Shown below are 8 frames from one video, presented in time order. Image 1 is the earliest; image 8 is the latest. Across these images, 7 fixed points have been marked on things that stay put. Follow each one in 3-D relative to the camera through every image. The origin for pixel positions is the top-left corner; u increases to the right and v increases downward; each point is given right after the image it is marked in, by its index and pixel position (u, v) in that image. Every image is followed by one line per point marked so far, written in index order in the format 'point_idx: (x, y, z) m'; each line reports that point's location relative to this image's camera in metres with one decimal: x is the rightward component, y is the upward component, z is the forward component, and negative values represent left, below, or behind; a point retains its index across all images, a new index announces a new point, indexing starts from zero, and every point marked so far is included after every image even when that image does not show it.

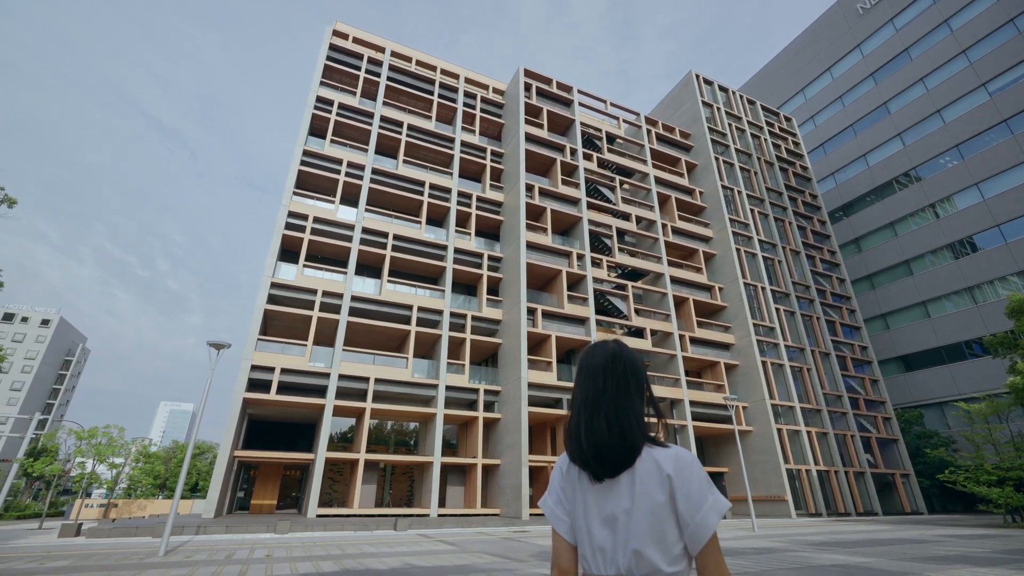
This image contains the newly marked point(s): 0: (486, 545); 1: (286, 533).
0: (-0.8, -7.3, +13.4) m
1: (-7.7, -8.3, +16.0) m
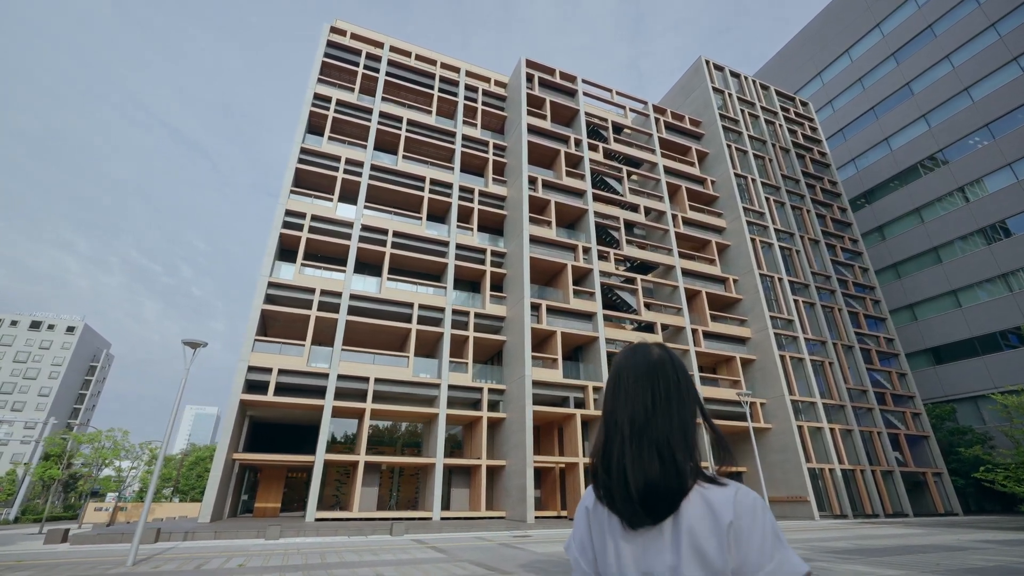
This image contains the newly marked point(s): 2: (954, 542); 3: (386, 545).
0: (-1.0, -7.1, +12.6) m
1: (-7.7, -8.2, +15.5) m
2: (+14.2, -8.2, +15.2) m
3: (-3.7, -7.7, +14.1) m
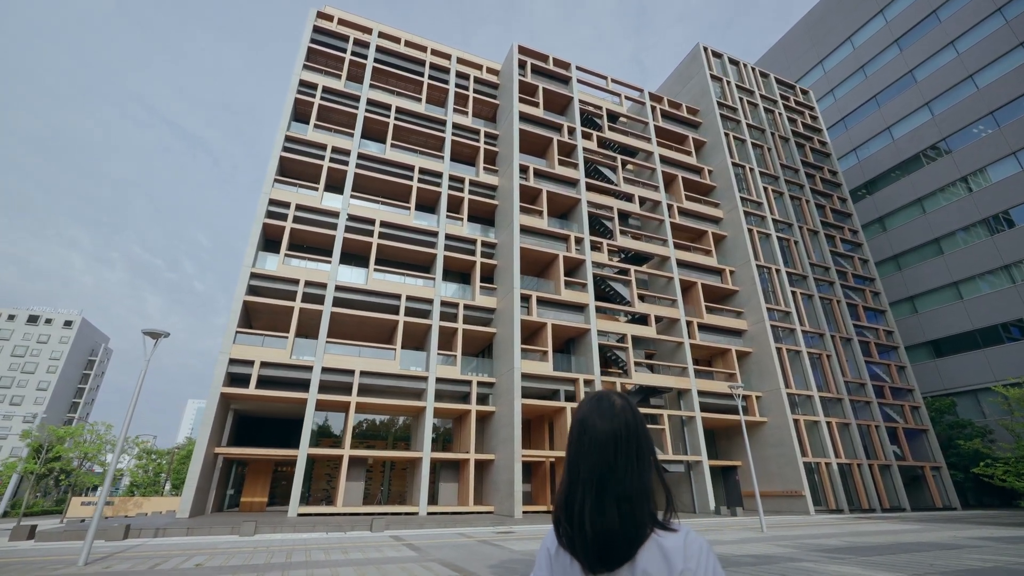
0: (-1.6, -6.8, +12.1) m
1: (-8.3, -7.9, +15.0) m
2: (+13.6, -7.8, +14.7) m
3: (-4.3, -7.3, +13.6) m
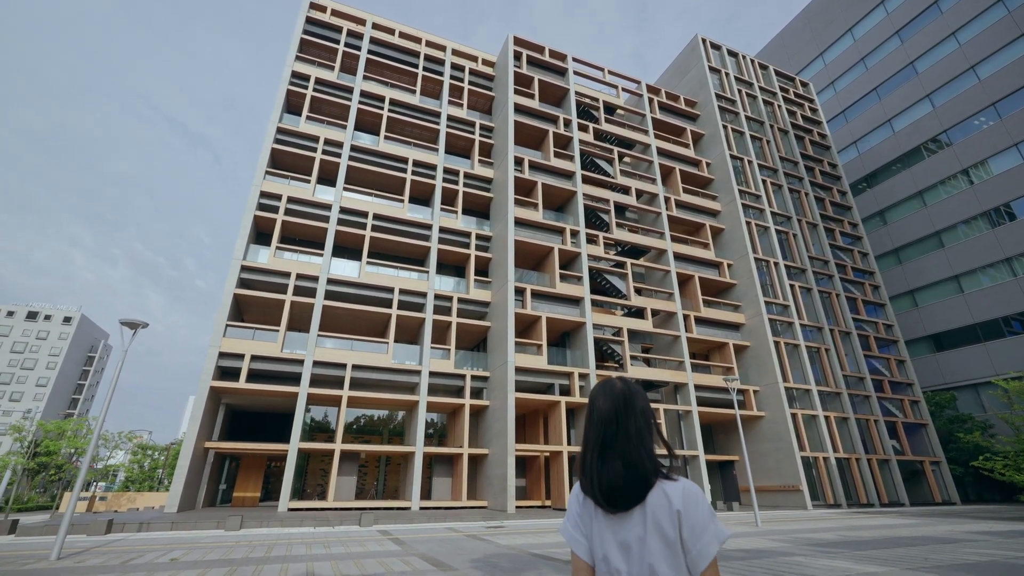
0: (-1.9, -6.5, +11.9) m
1: (-8.6, -7.6, +14.8) m
2: (+13.3, -7.5, +14.4) m
3: (-4.6, -7.0, +13.4) m
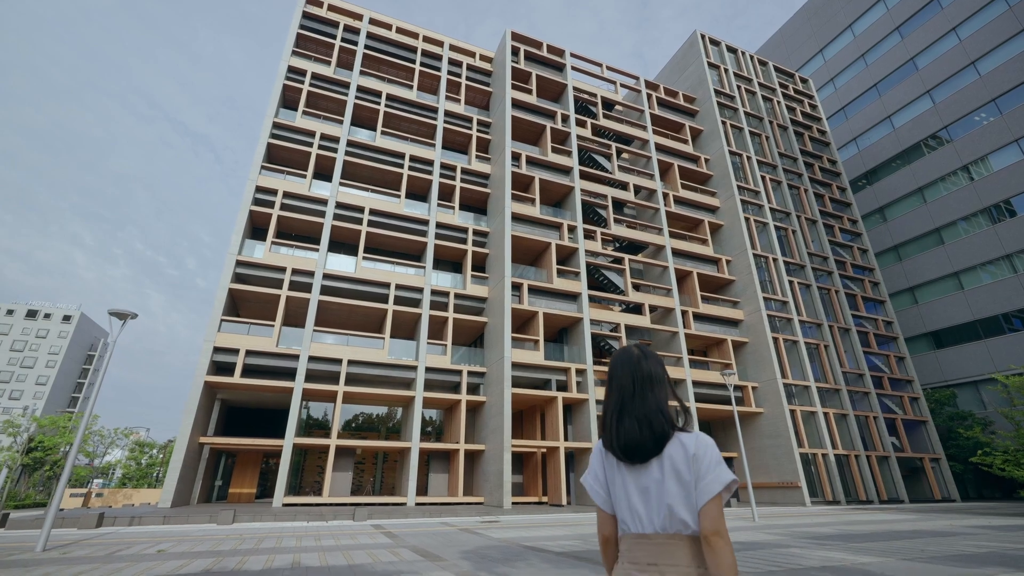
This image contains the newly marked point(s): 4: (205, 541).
0: (-2.1, -6.2, +11.8) m
1: (-8.8, -7.3, +14.7) m
2: (+13.1, -7.3, +14.3) m
3: (-4.8, -6.8, +13.2) m
4: (-7.0, -5.8, +10.8) m
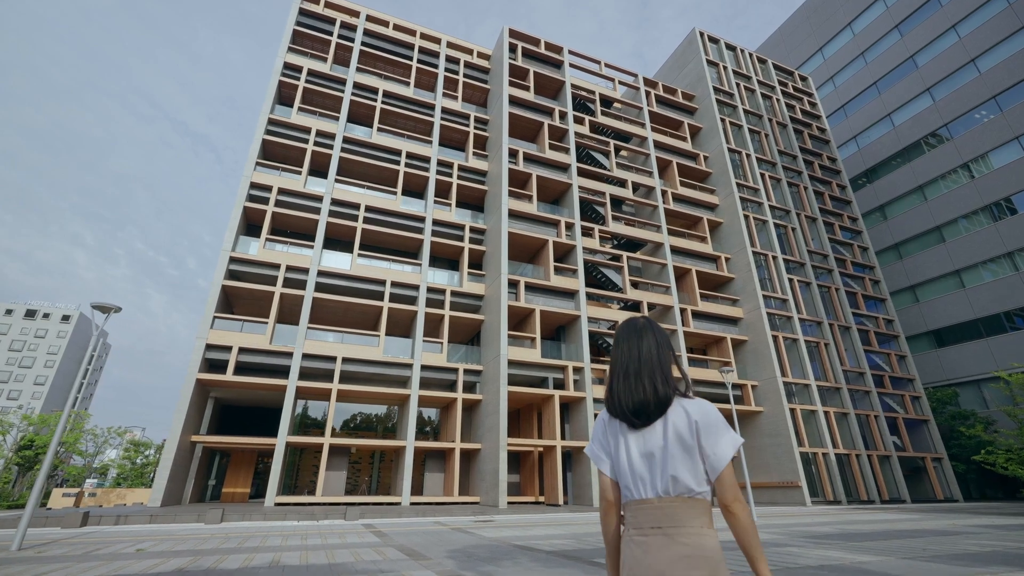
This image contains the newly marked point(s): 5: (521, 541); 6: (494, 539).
0: (-2.3, -6.1, +11.5) m
1: (-9.0, -7.2, +14.4) m
2: (+12.9, -7.1, +14.0) m
3: (-5.0, -6.6, +13.0) m
4: (-7.2, -5.6, +10.5) m
5: (+0.2, -5.8, +10.7) m
6: (-0.4, -5.9, +11.1) m
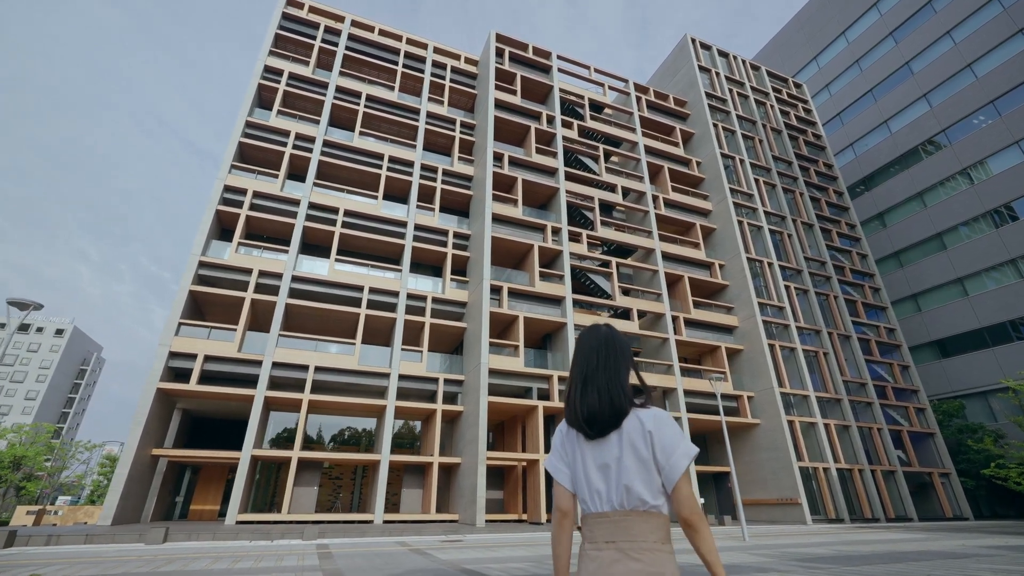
0: (-3.2, -6.0, +10.3) m
1: (-9.9, -7.2, +13.2) m
2: (+12.0, -7.0, +12.7) m
3: (-5.9, -6.6, +11.8) m
4: (-8.1, -5.5, +9.3) m
5: (-0.7, -5.6, +9.6) m
6: (-1.4, -5.8, +10.0) m
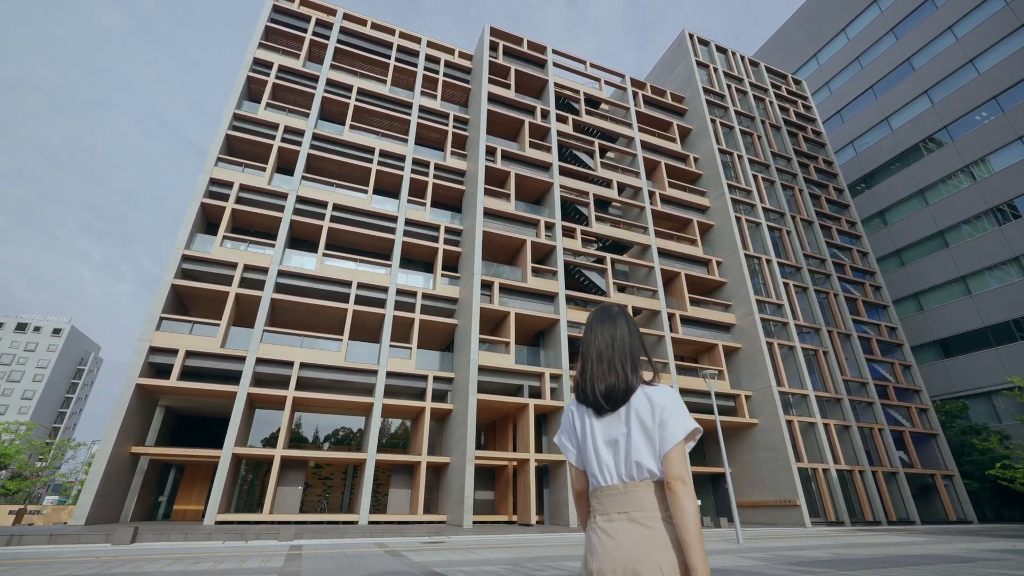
0: (-3.7, -5.7, +9.7) m
1: (-10.4, -6.9, +12.7) m
2: (+11.6, -6.8, +12.1) m
3: (-6.4, -6.3, +11.2) m
4: (-8.6, -5.2, +8.8) m
5: (-1.2, -5.3, +9.0) m
6: (-1.8, -5.5, +9.4) m
